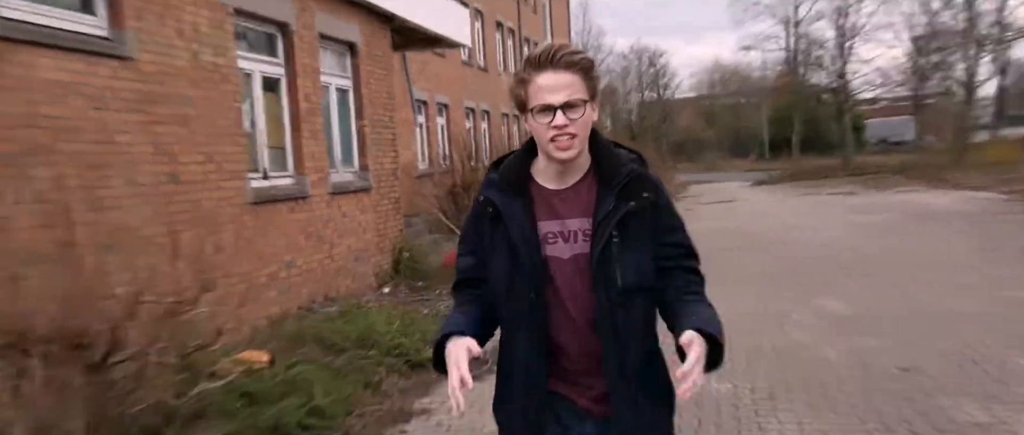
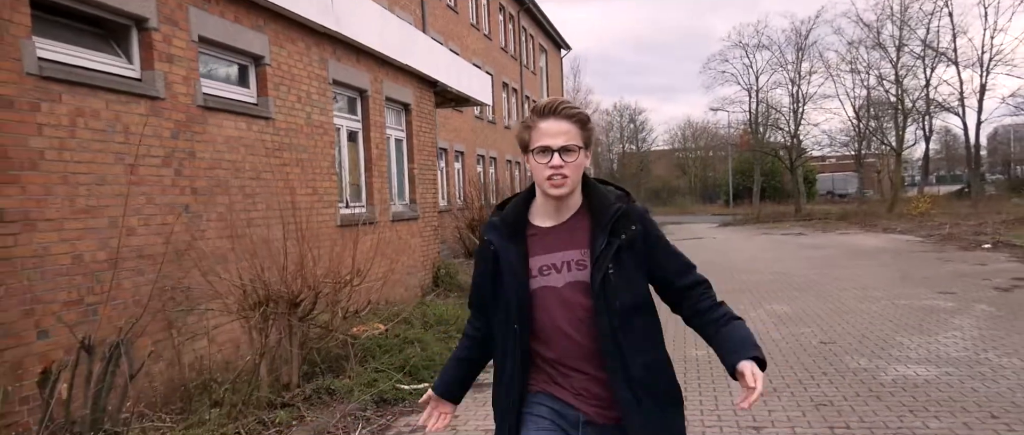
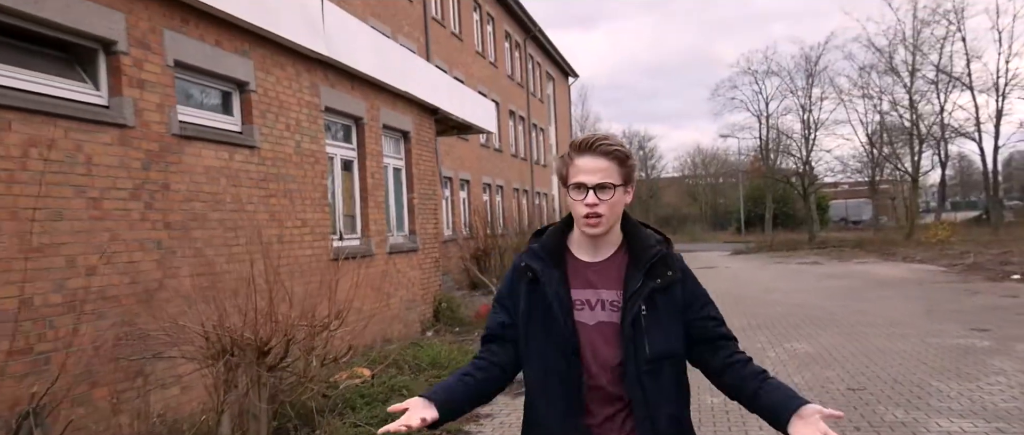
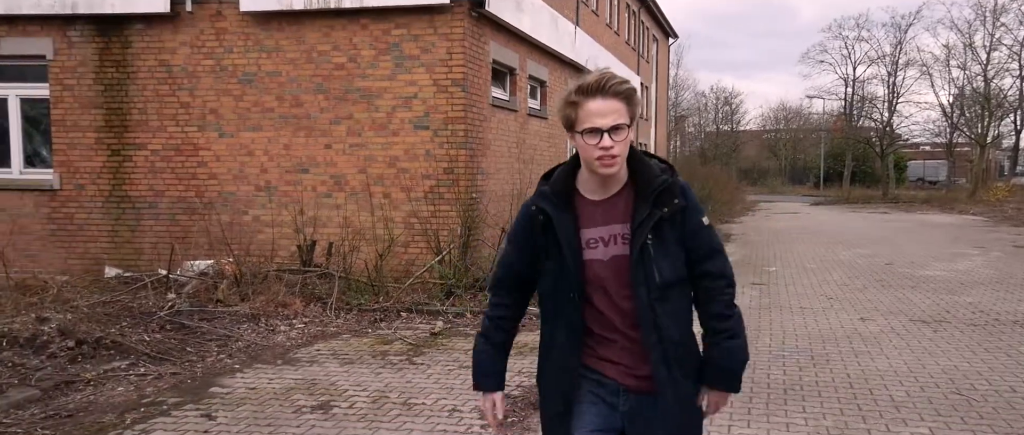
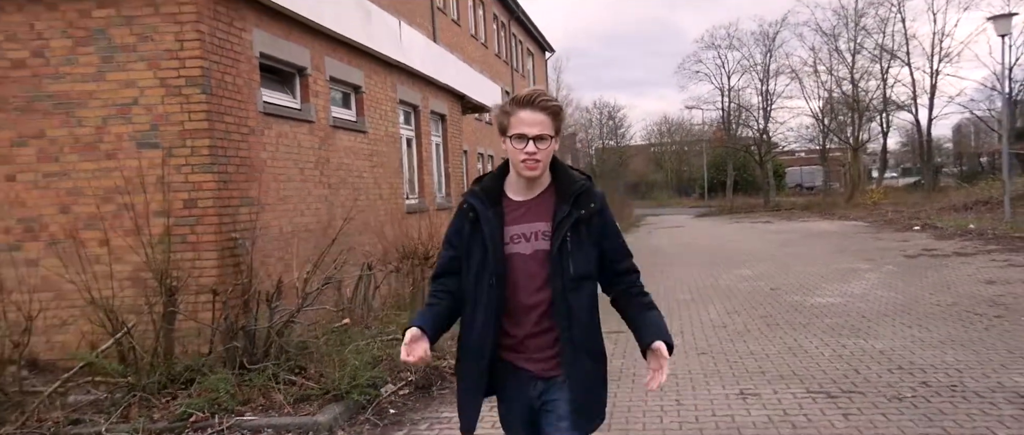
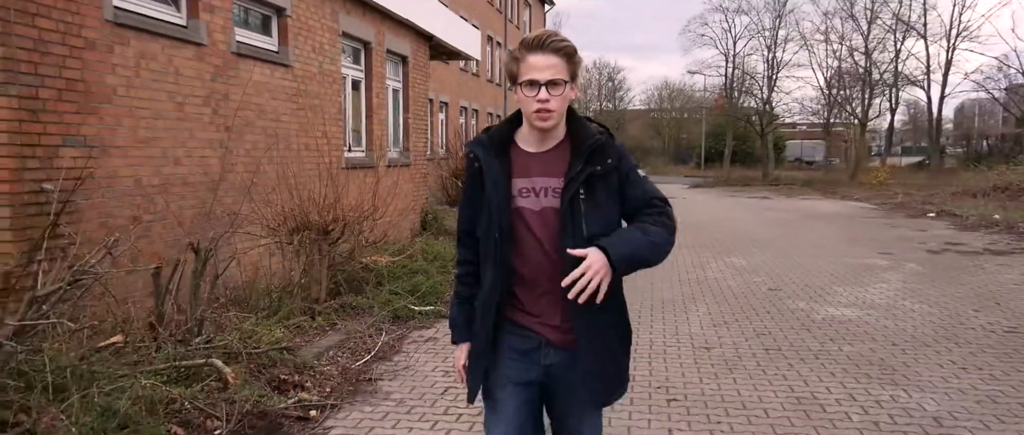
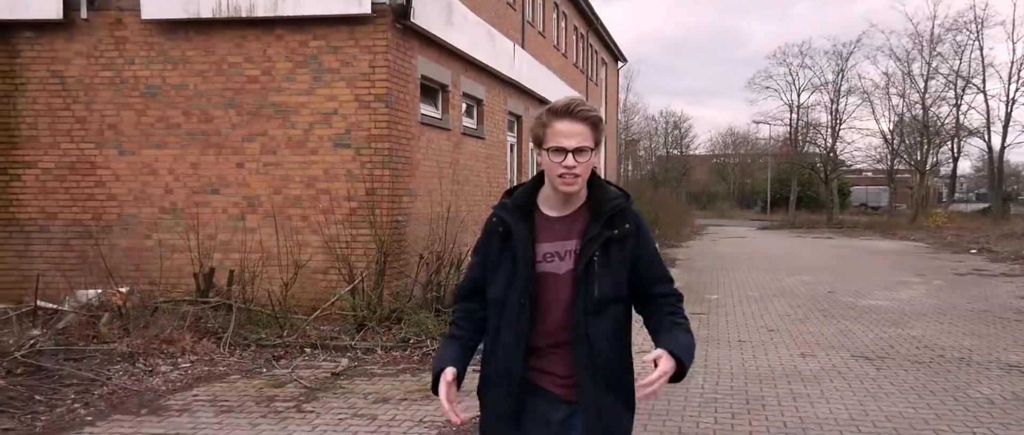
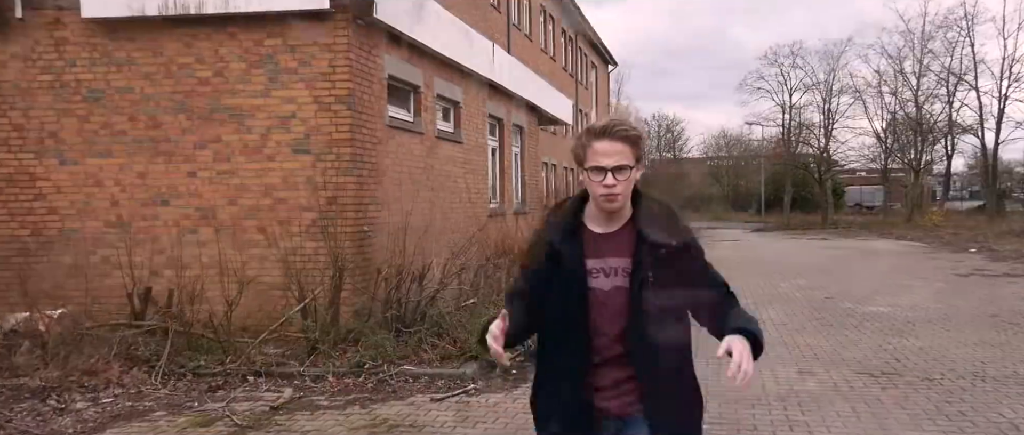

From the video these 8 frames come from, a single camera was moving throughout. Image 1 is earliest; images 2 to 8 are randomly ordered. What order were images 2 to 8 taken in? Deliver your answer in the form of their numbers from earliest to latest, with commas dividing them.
3, 2, 6, 5, 8, 7, 4
